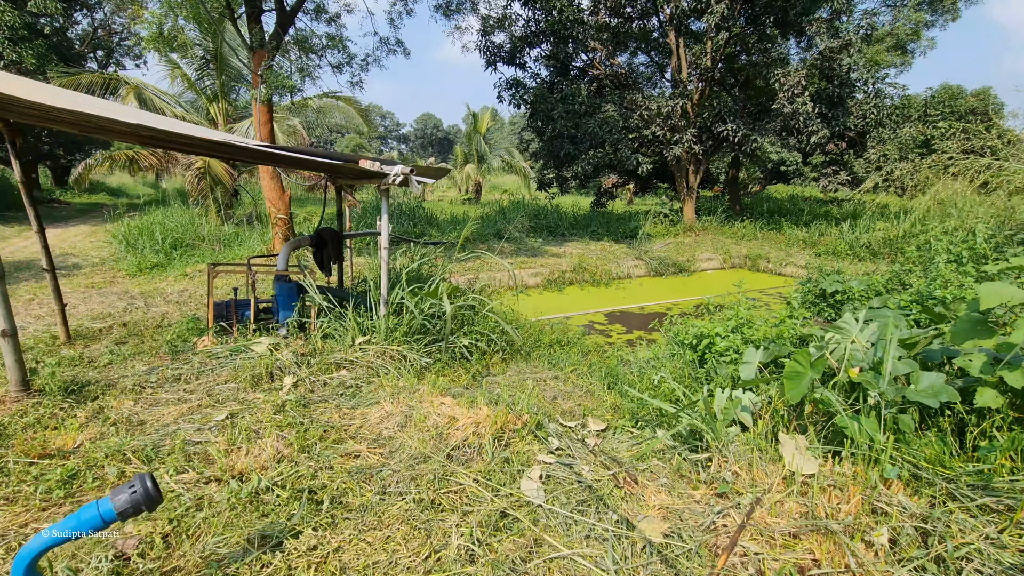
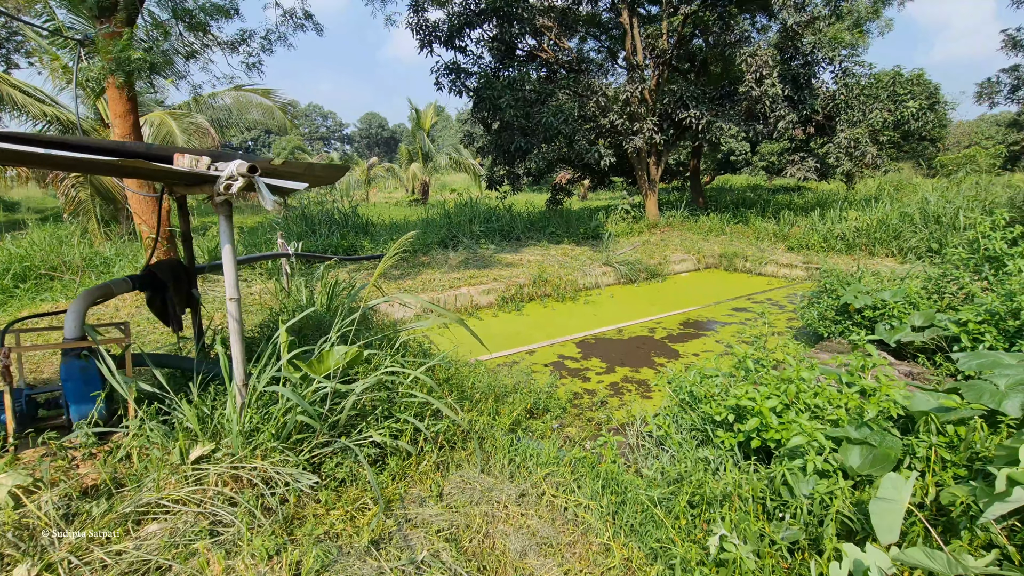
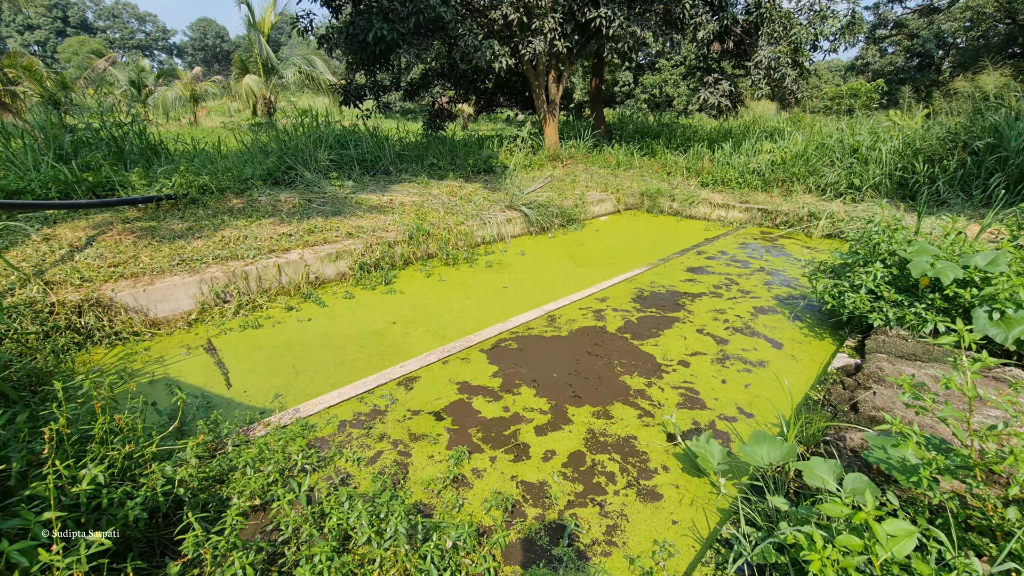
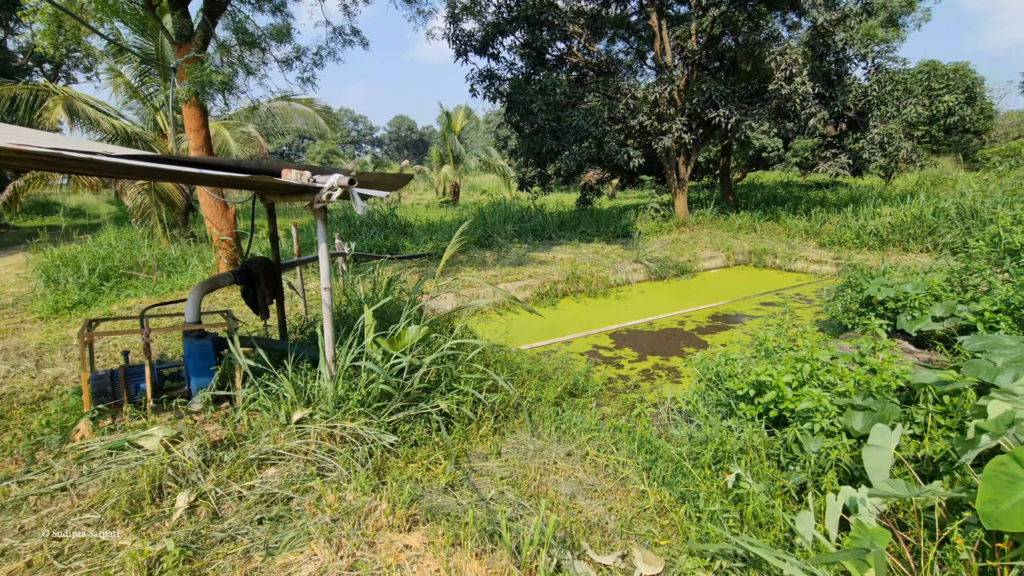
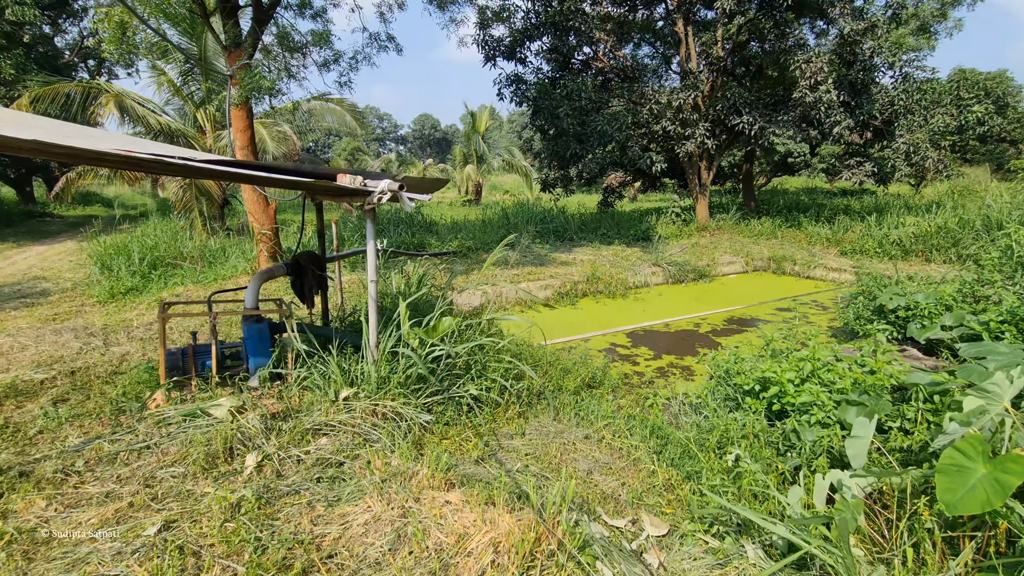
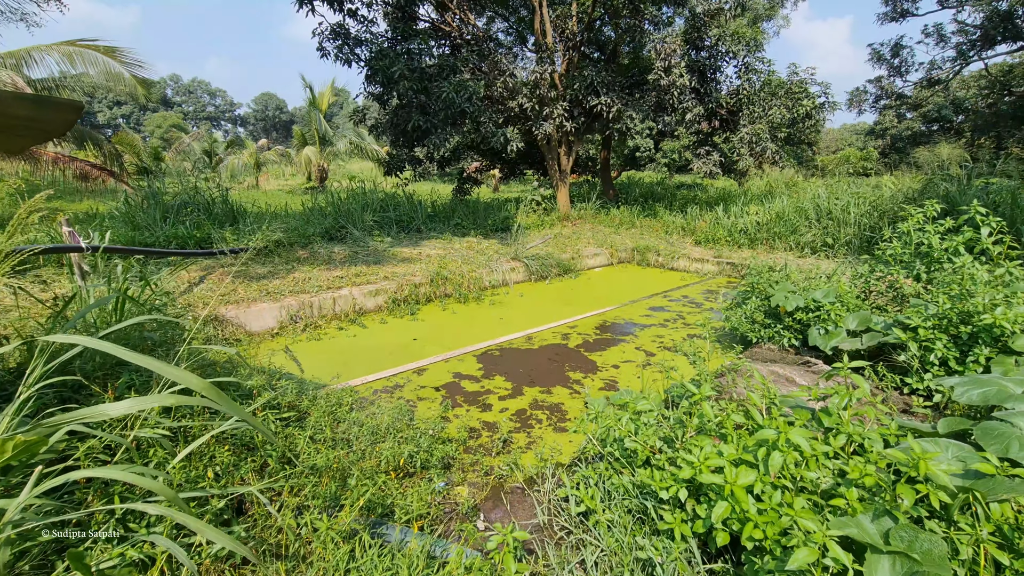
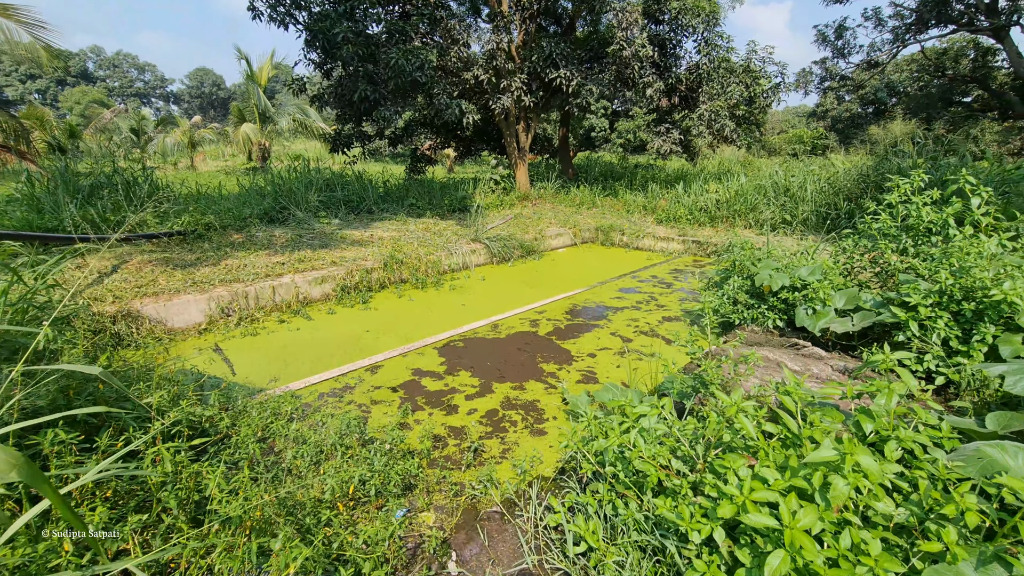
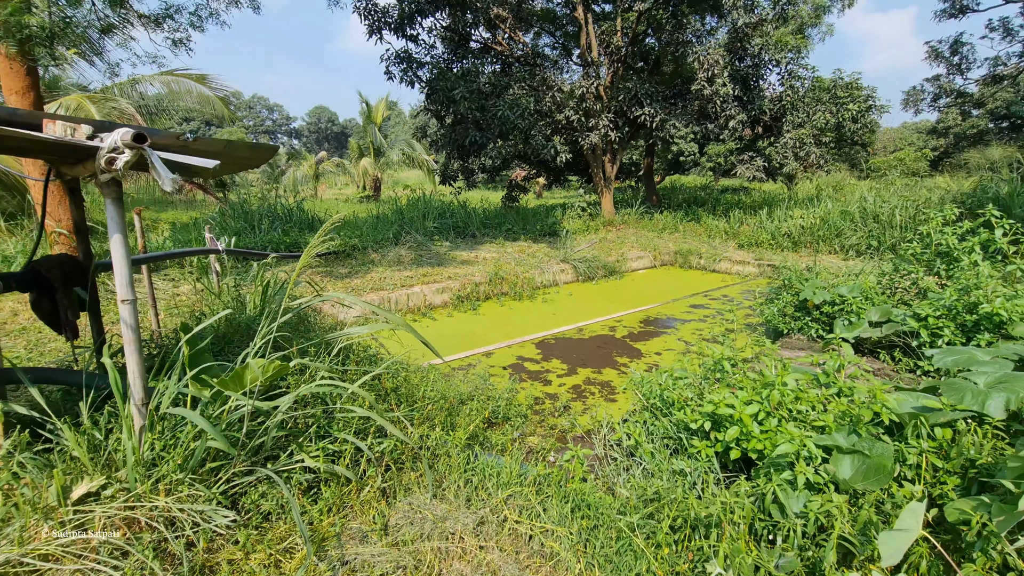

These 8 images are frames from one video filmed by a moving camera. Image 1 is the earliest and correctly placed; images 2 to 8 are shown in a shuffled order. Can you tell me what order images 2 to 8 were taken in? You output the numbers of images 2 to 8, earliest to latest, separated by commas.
5, 4, 2, 8, 6, 7, 3
